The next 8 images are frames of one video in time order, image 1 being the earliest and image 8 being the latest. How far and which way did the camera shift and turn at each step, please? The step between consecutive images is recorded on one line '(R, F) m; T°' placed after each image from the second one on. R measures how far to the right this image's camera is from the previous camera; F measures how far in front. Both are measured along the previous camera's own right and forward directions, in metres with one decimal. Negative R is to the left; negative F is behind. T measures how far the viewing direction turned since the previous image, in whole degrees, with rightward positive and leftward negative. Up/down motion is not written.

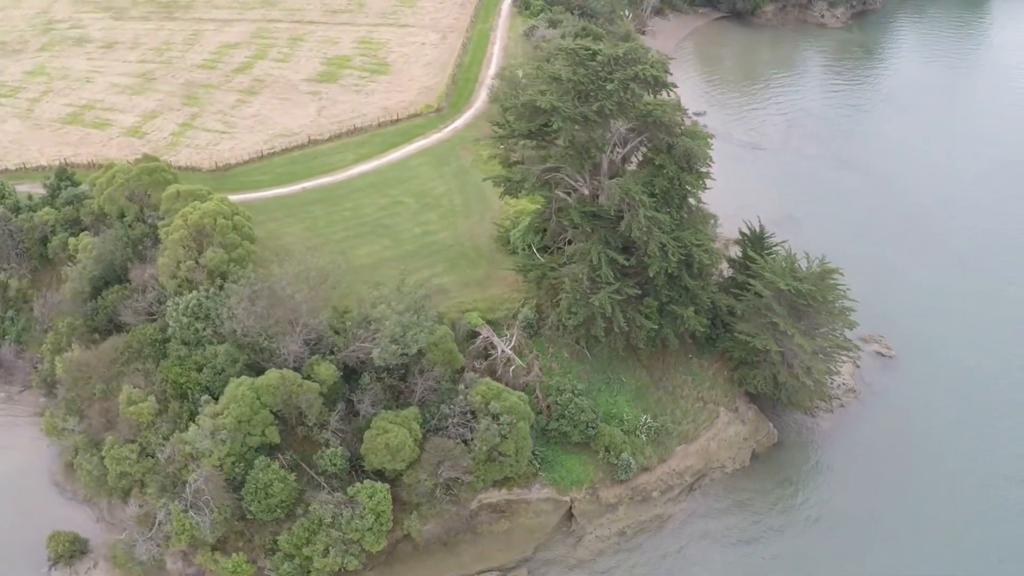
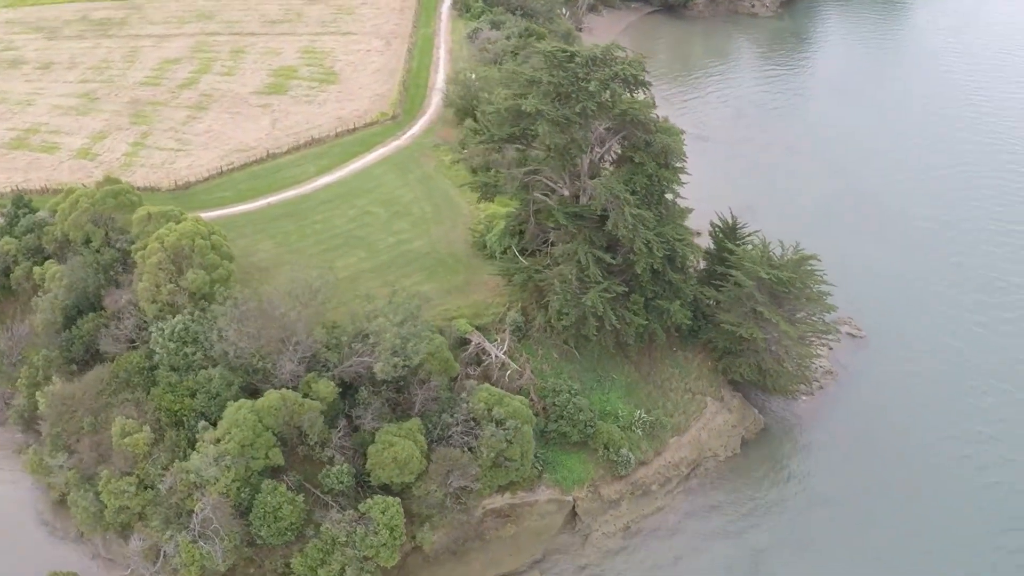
(-3.0, 0.0) m; +5°
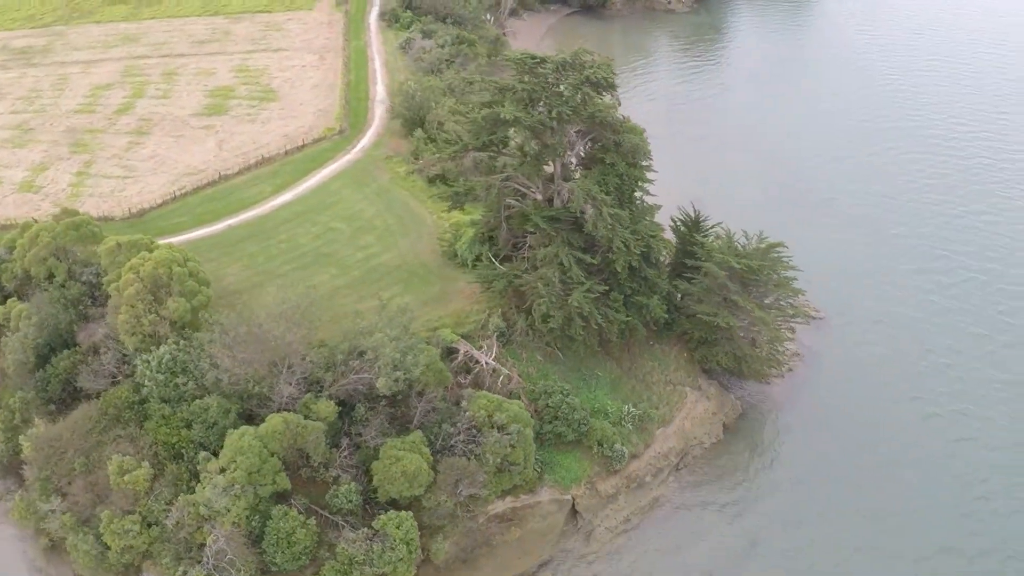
(-3.4, -0.2) m; +6°
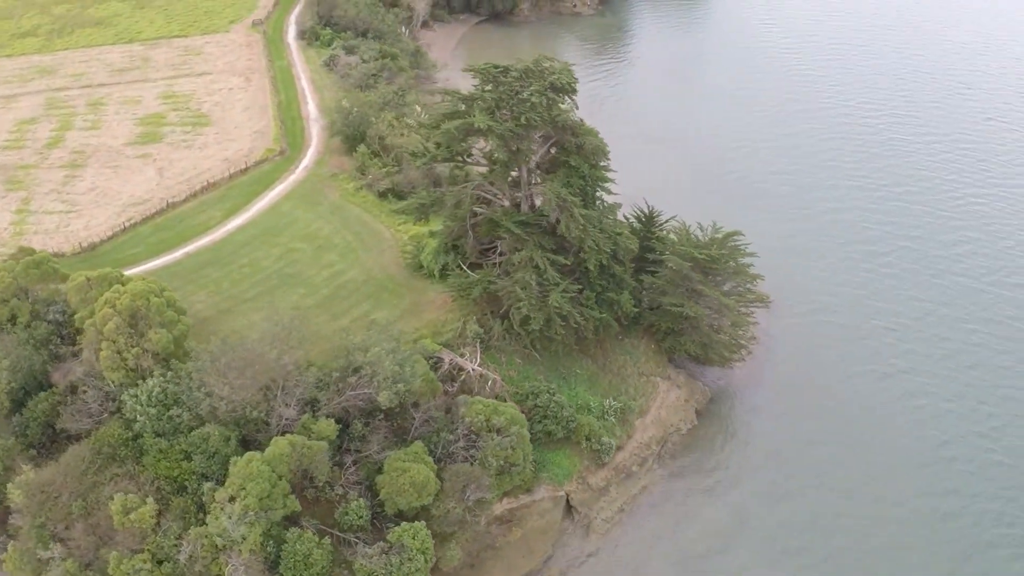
(-3.8, -0.5) m; +7°
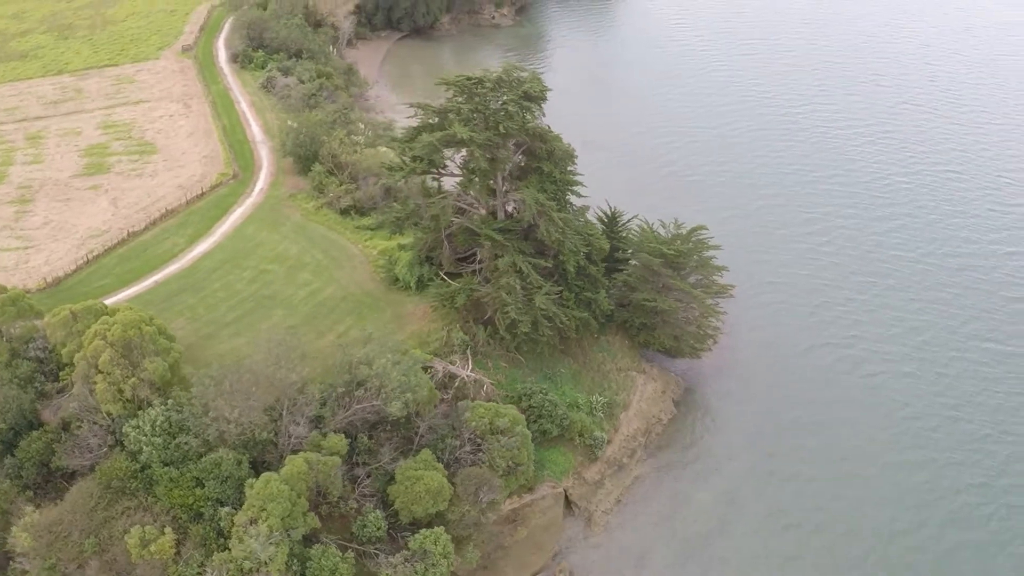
(-3.8, -0.6) m; +6°
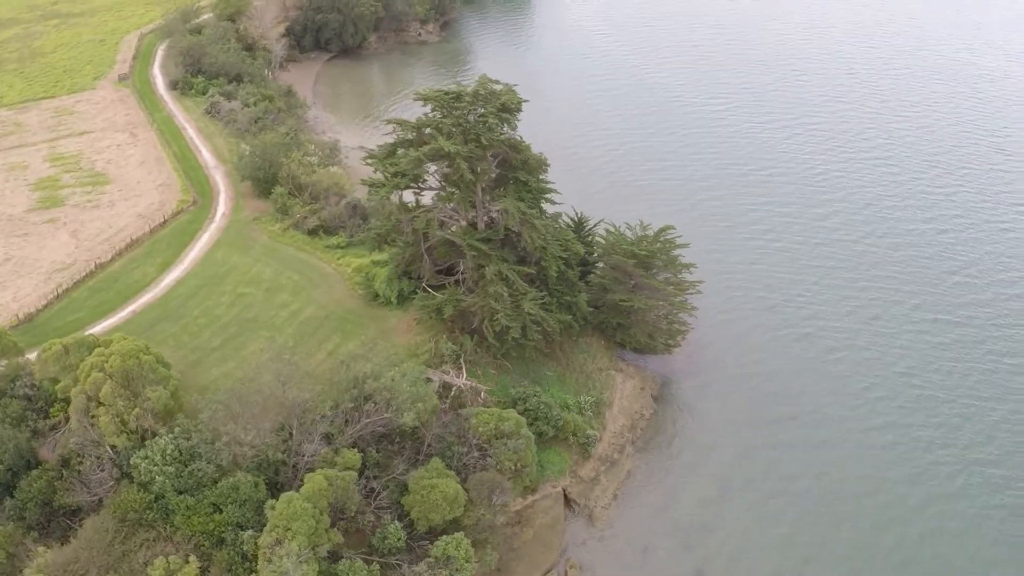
(-3.7, -0.7) m; +6°
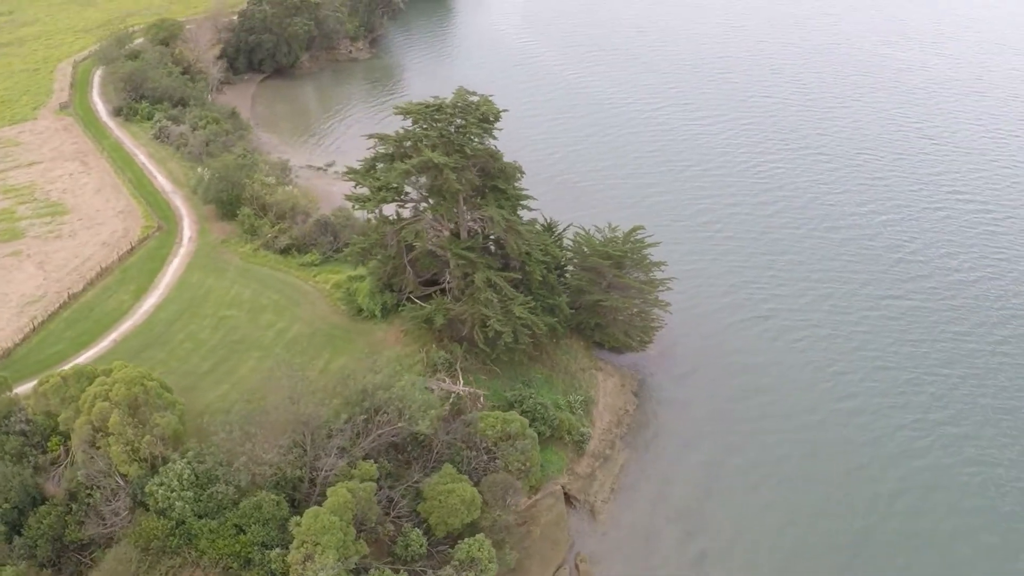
(-3.7, -0.6) m; +6°
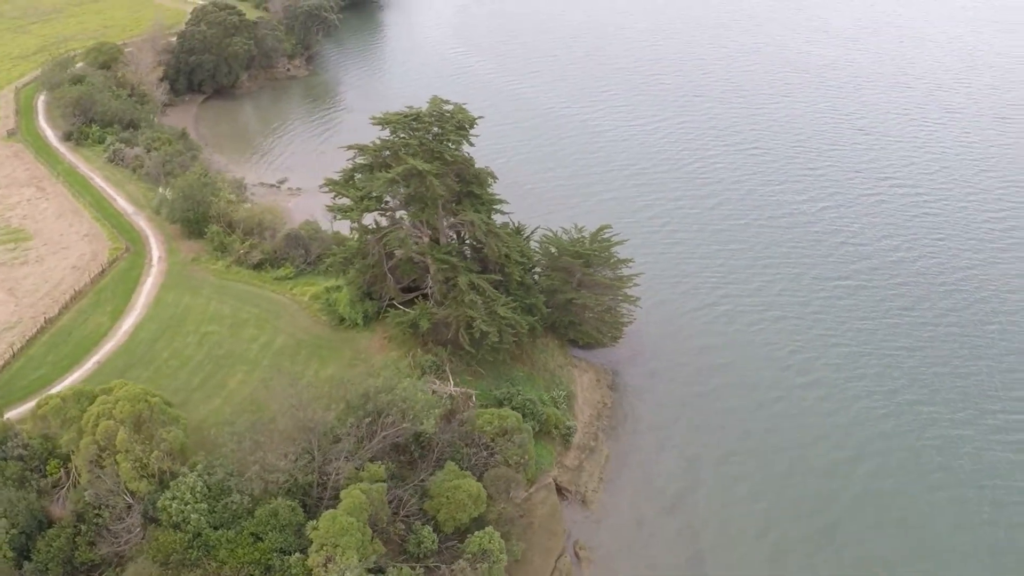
(-3.0, -1.0) m; +5°
